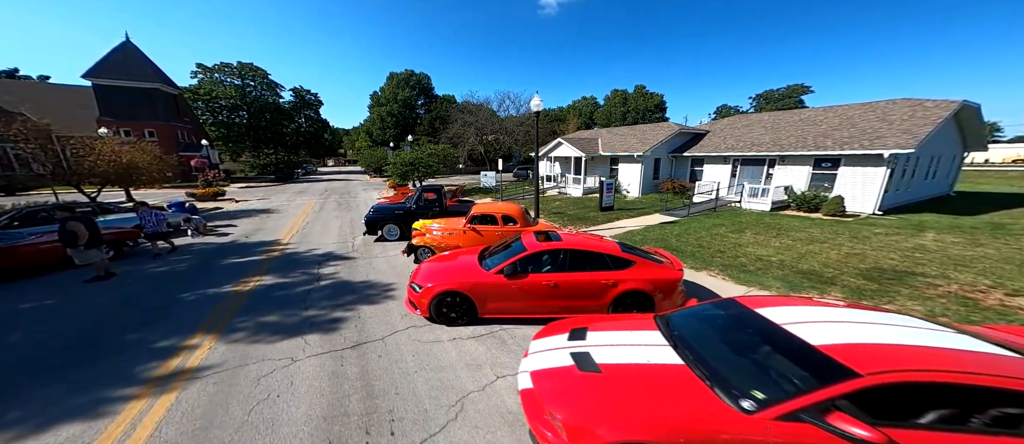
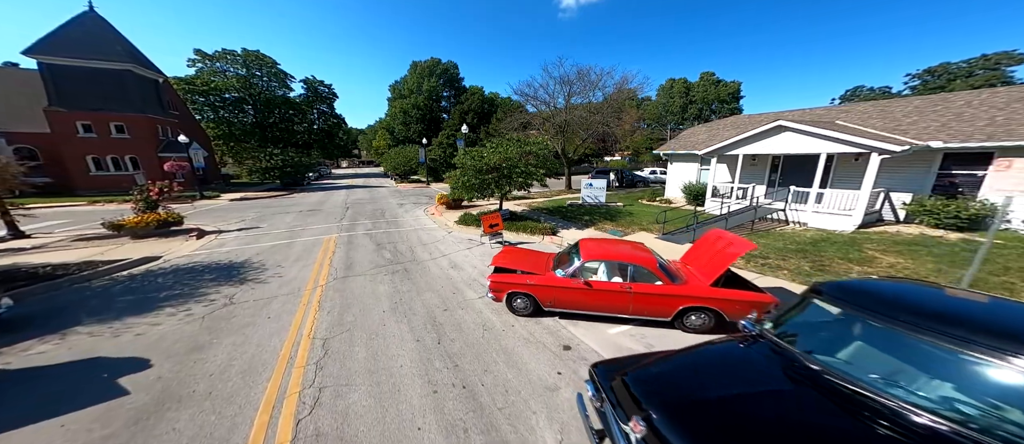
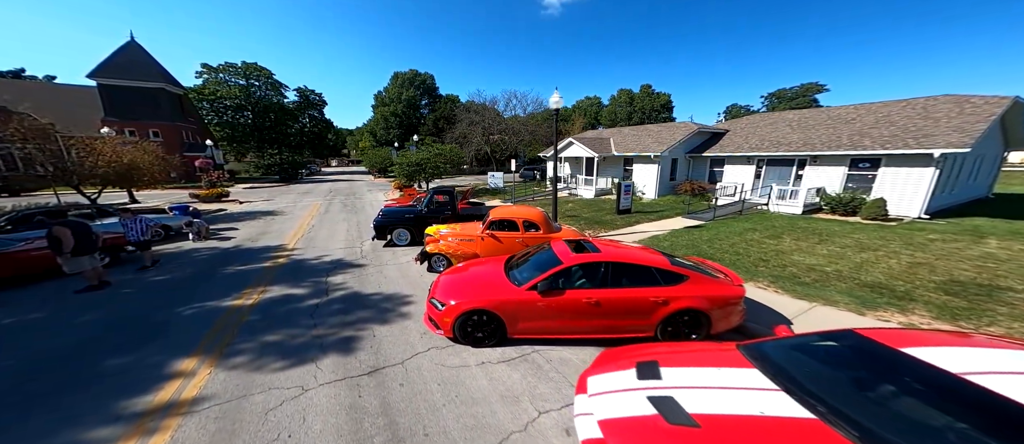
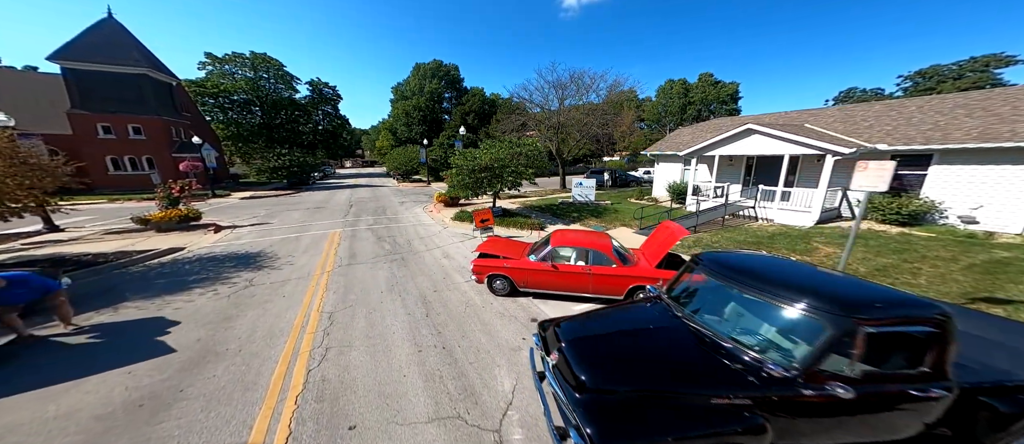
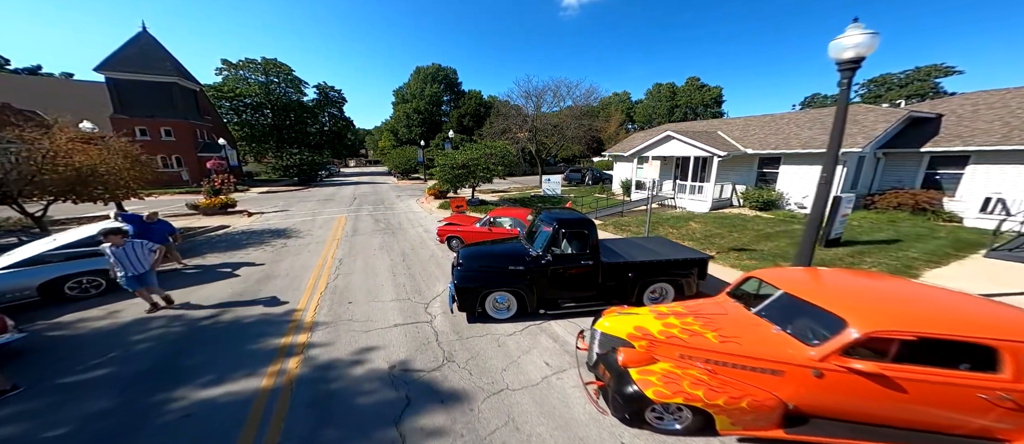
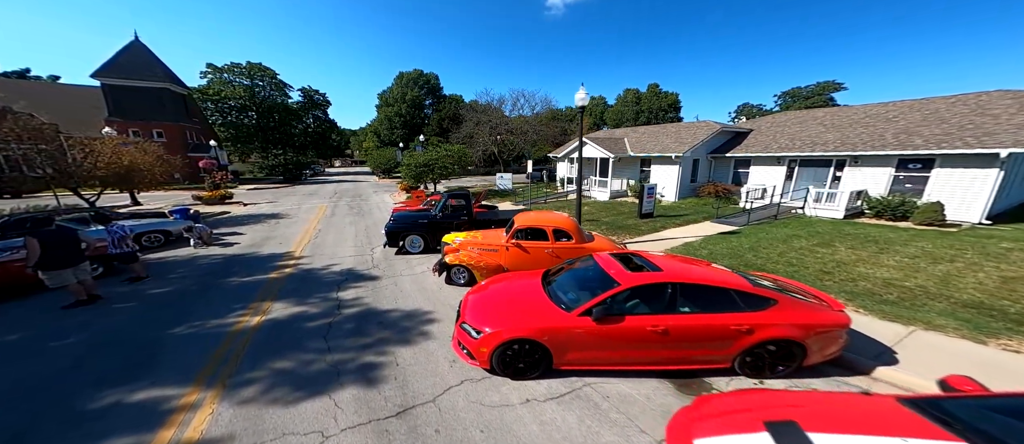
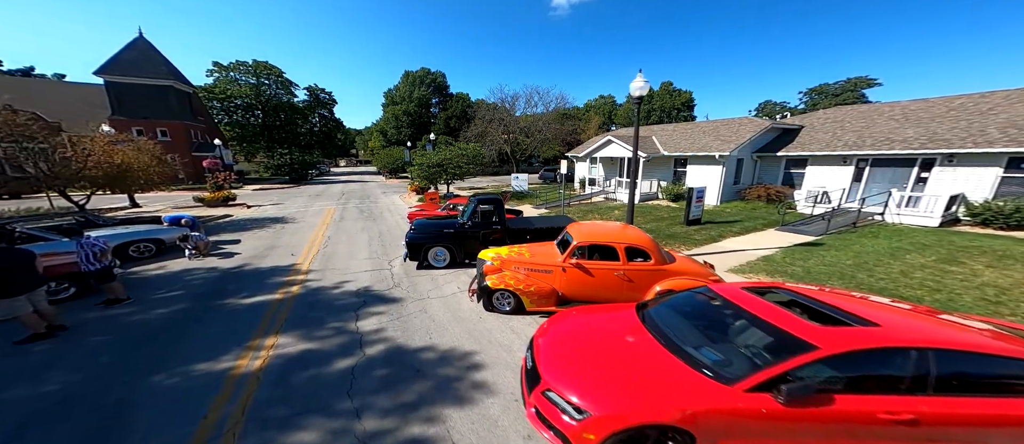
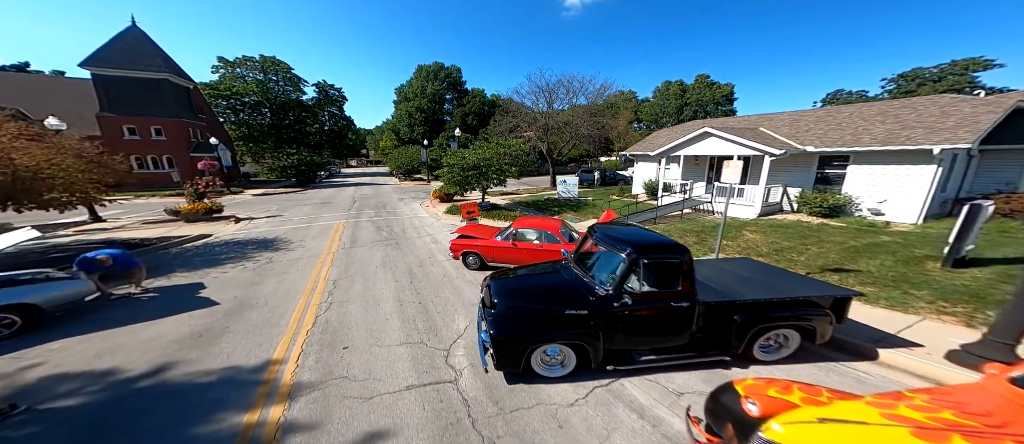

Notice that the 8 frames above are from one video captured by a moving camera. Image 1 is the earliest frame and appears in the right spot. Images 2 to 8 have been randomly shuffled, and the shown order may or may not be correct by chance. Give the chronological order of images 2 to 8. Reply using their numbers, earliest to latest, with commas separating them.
3, 6, 7, 5, 8, 4, 2
